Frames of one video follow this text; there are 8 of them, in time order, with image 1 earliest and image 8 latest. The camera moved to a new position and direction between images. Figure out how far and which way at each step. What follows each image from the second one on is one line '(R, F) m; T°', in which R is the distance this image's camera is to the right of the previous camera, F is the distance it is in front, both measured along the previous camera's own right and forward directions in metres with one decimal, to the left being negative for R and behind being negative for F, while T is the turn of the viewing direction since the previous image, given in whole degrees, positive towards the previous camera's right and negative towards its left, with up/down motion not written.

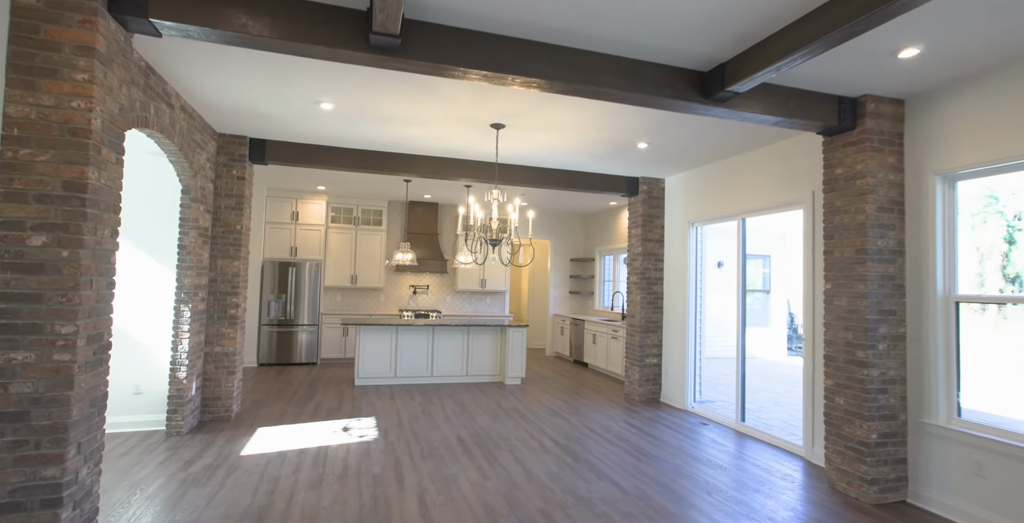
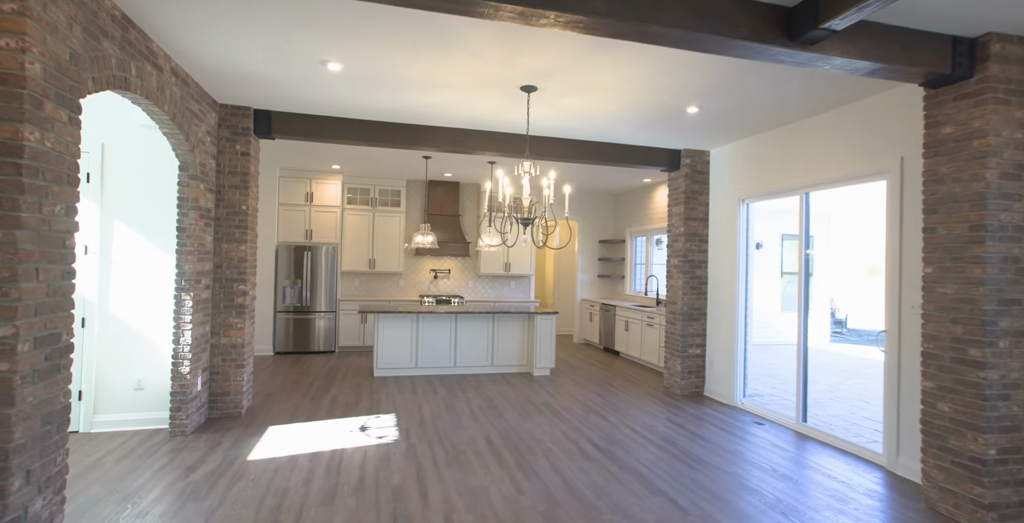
(-0.1, +0.5) m; -2°
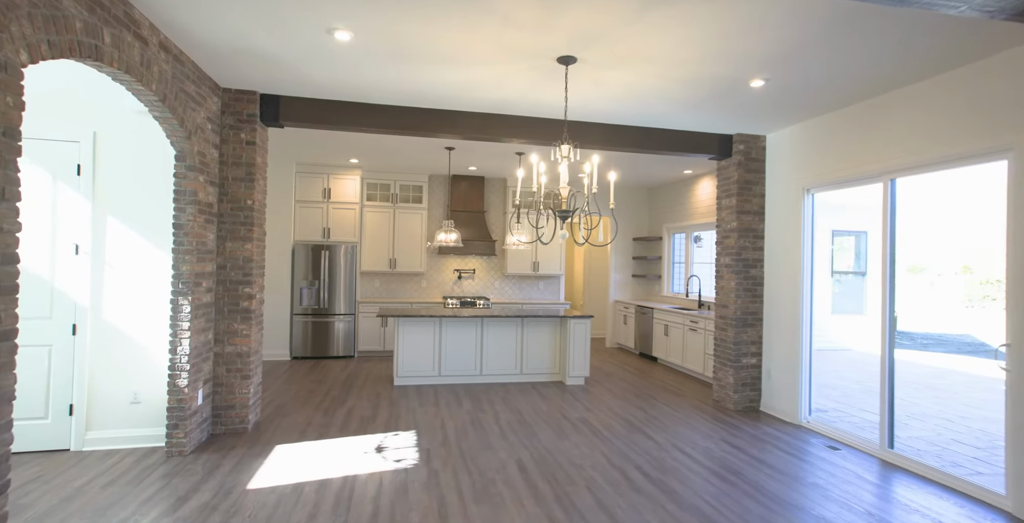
(-0.1, +0.5) m; -3°
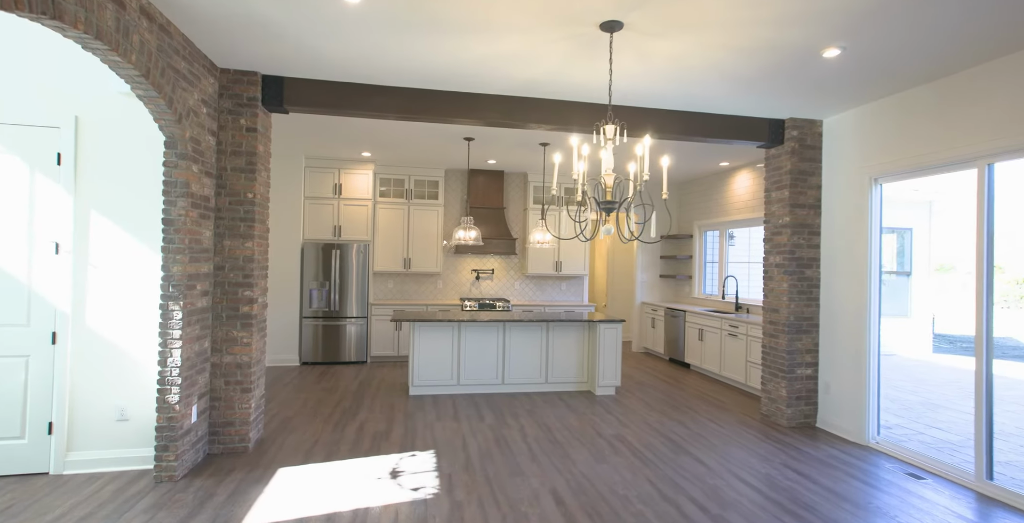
(-0.1, +0.4) m; -1°
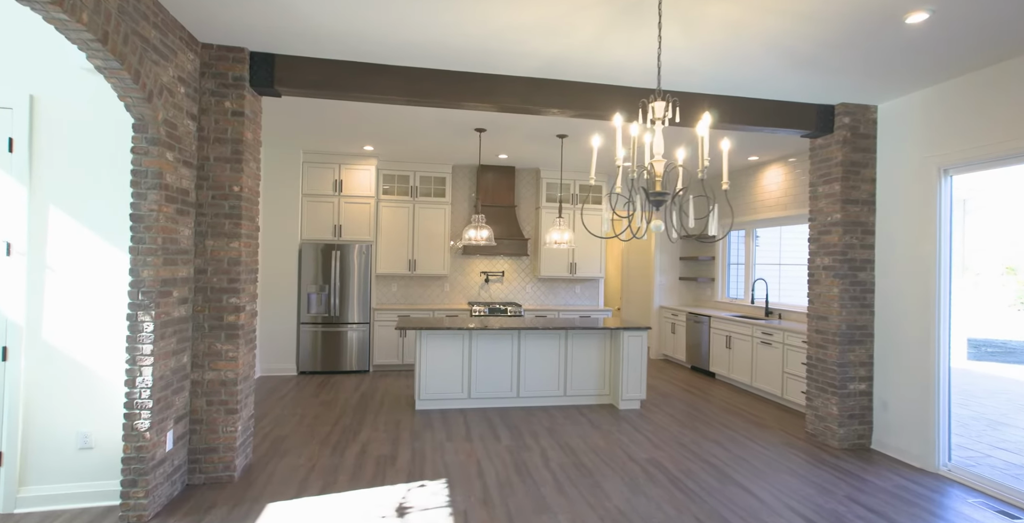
(-0.1, +0.4) m; 0°
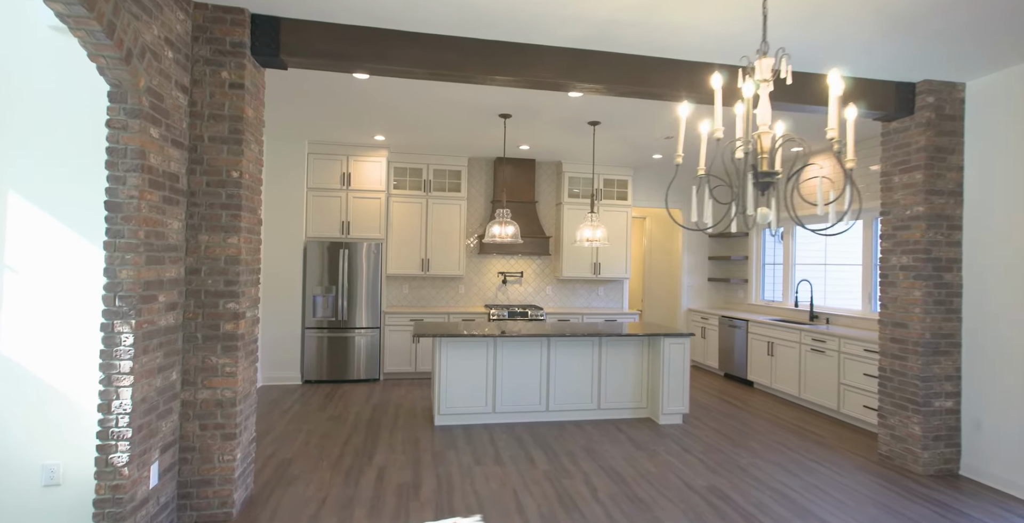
(-0.3, +0.5) m; 0°
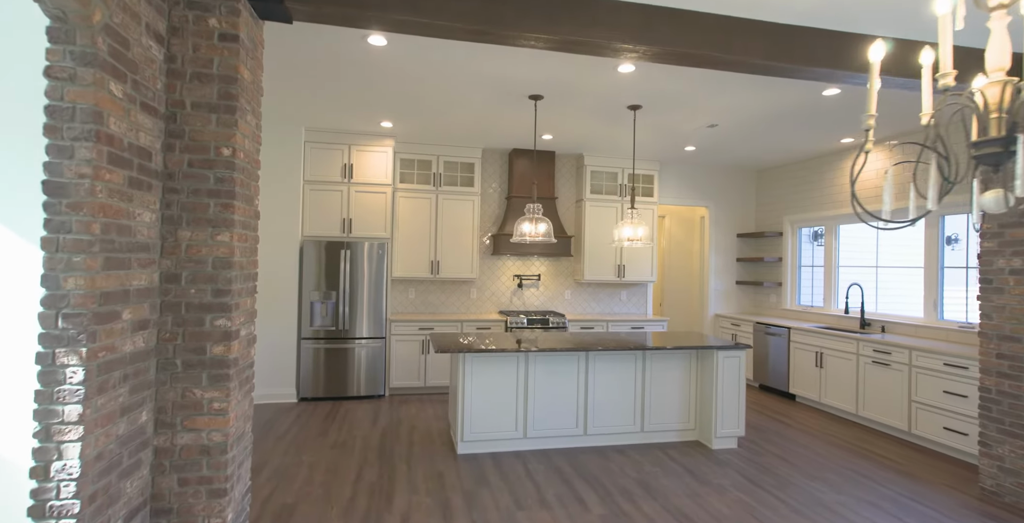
(-0.4, +0.6) m; +1°
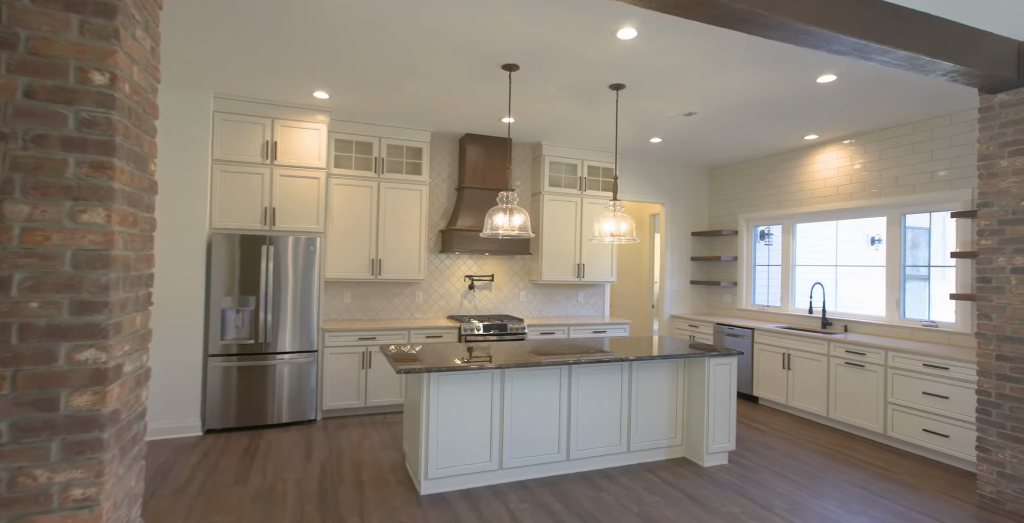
(-0.3, +0.6) m; +9°
